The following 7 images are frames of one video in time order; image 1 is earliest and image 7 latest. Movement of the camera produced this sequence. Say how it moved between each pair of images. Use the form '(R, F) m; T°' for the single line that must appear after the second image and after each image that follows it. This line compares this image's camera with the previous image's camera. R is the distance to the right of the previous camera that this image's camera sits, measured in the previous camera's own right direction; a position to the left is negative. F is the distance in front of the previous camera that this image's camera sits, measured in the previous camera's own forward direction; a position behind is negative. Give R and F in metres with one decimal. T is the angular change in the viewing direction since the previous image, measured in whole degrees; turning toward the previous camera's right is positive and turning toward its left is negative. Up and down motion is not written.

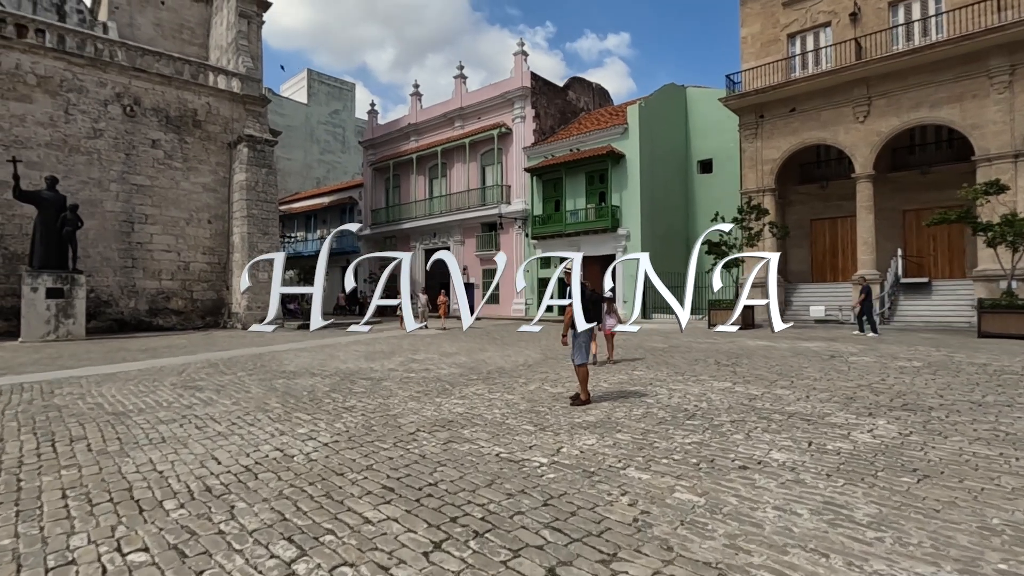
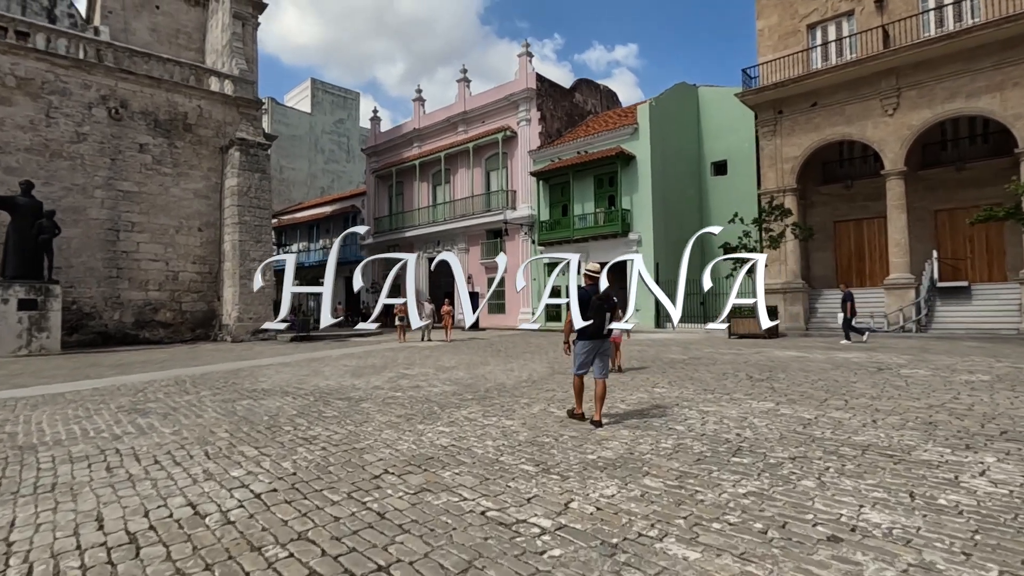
(+0.1, +1.1) m; -1°
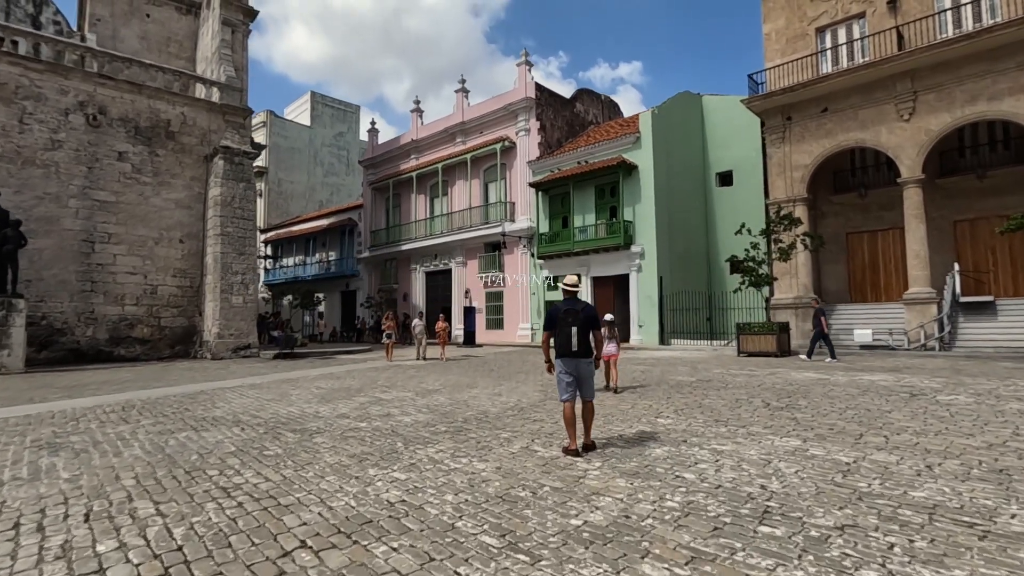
(+0.2, +0.9) m; 0°
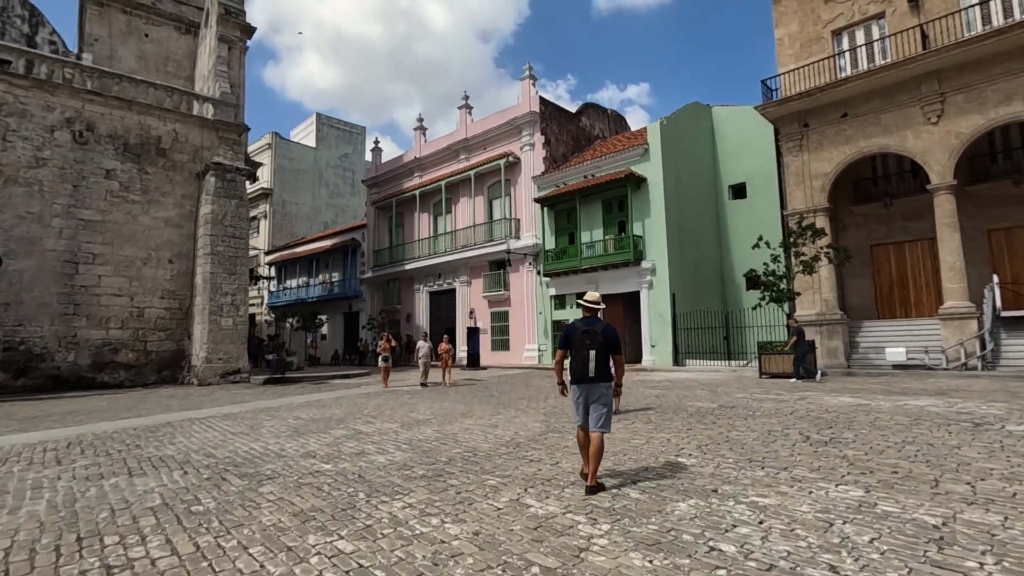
(+0.2, +0.9) m; -1°
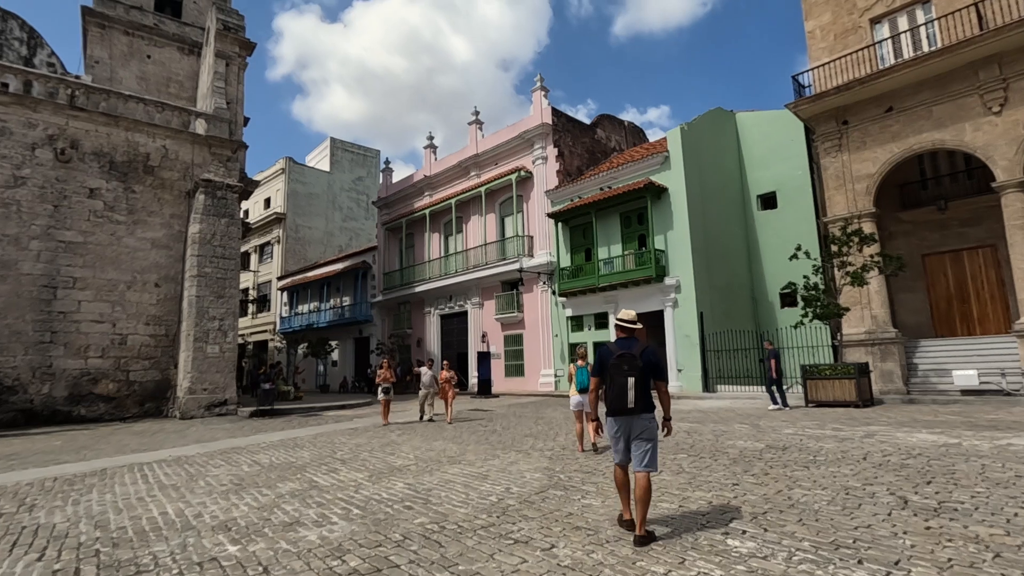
(+0.3, +1.4) m; -2°
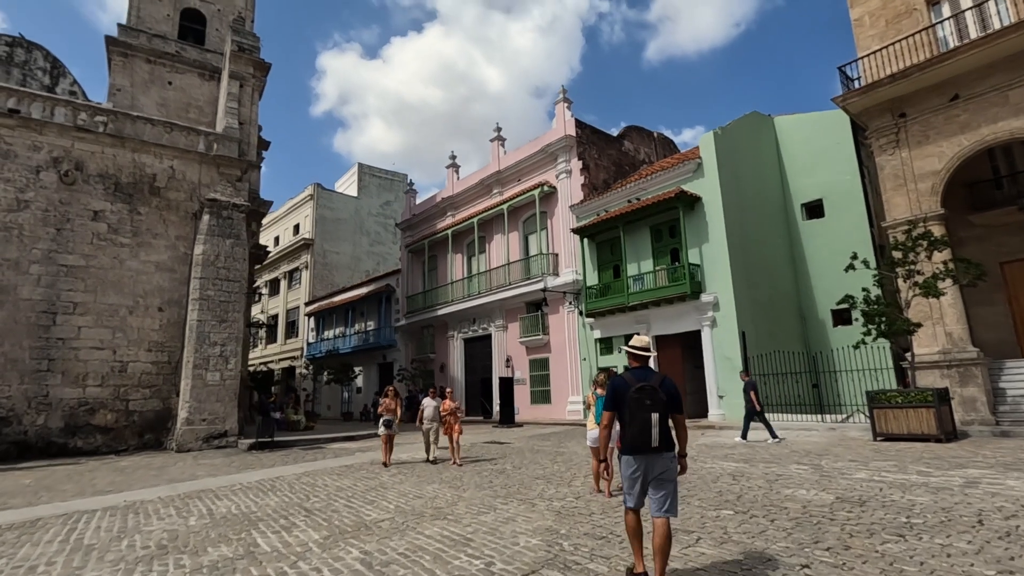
(+0.4, +1.2) m; -4°
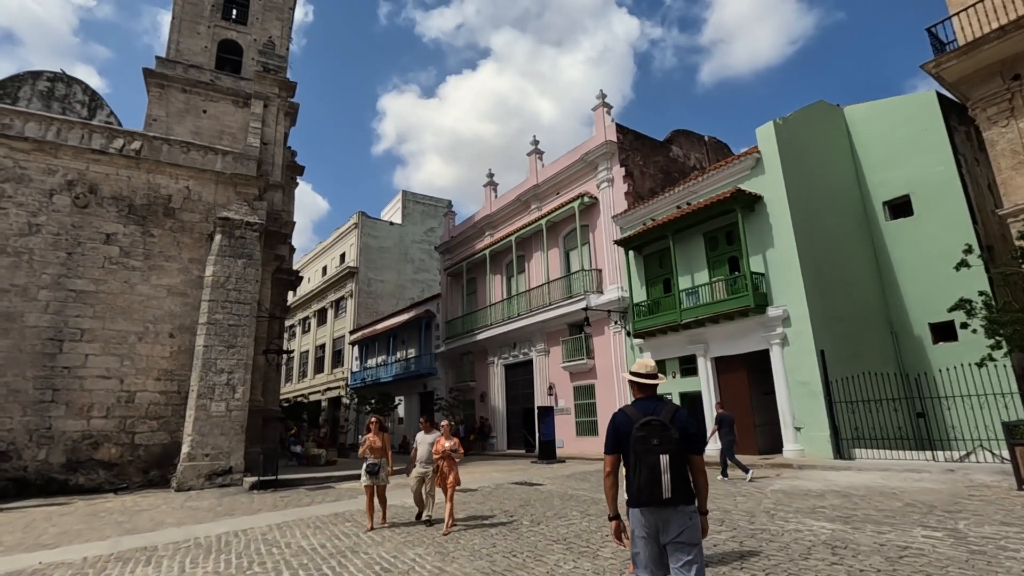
(+0.5, +1.7) m; -6°
